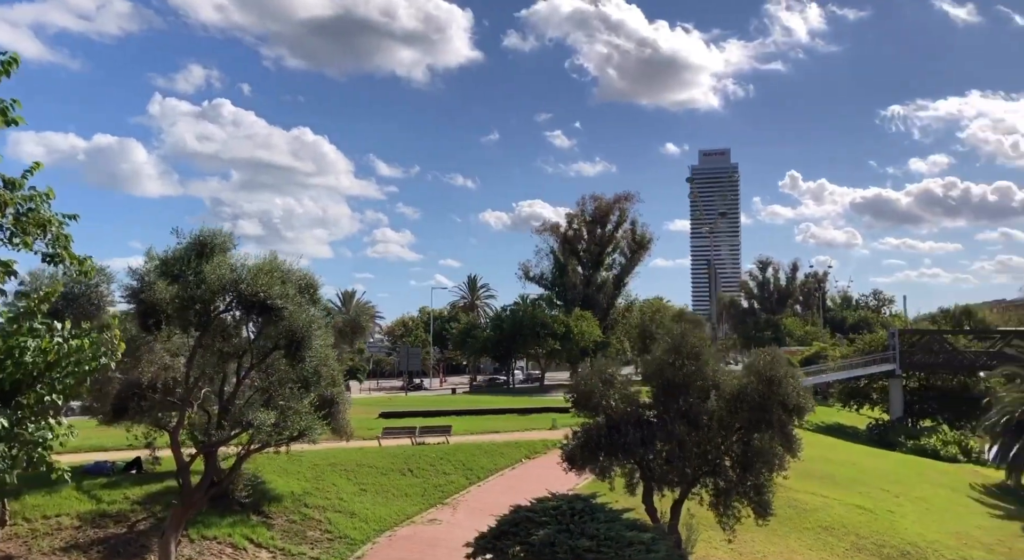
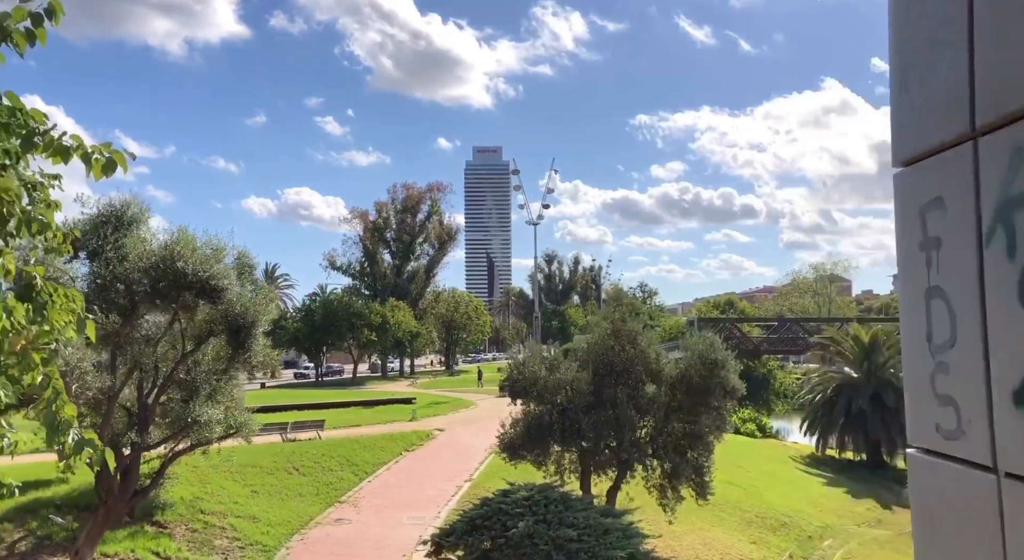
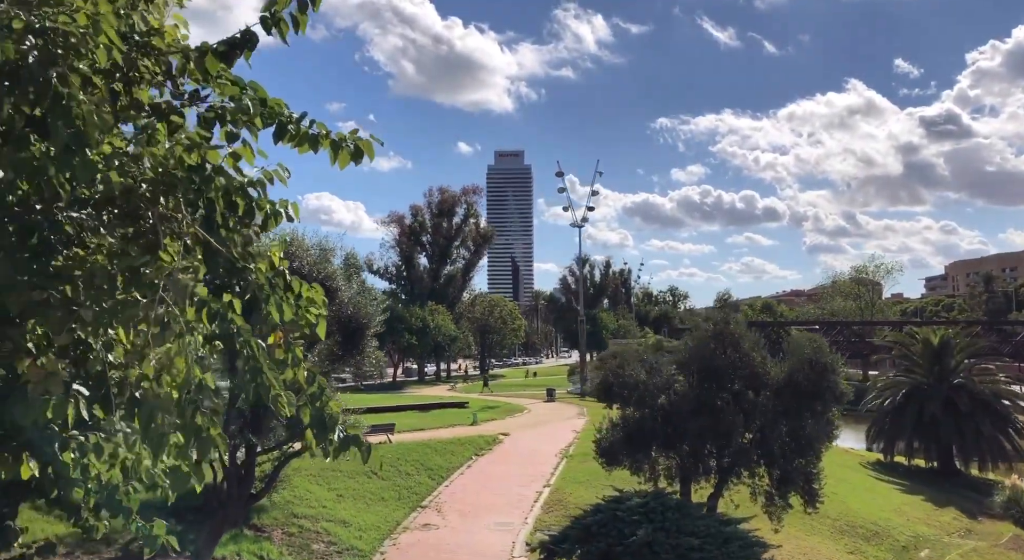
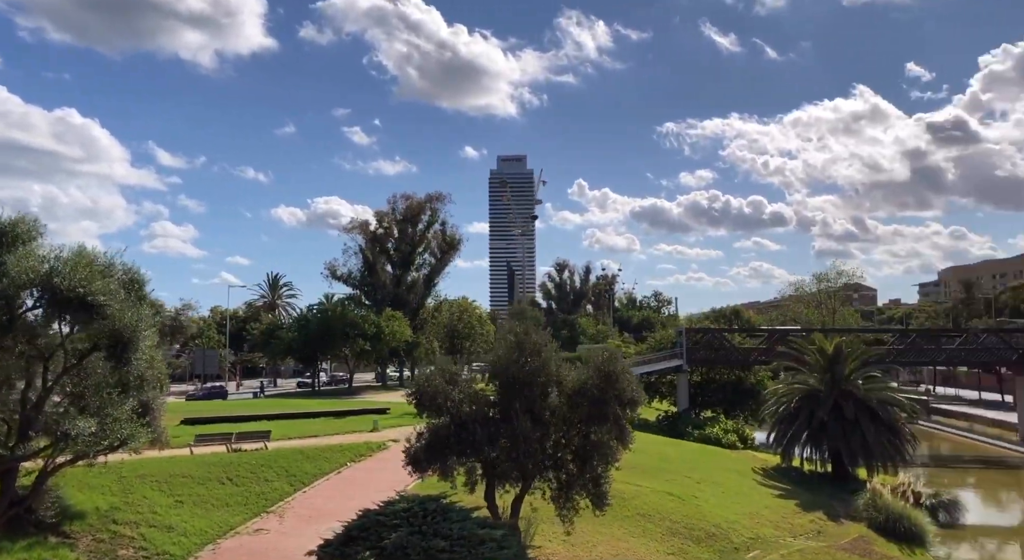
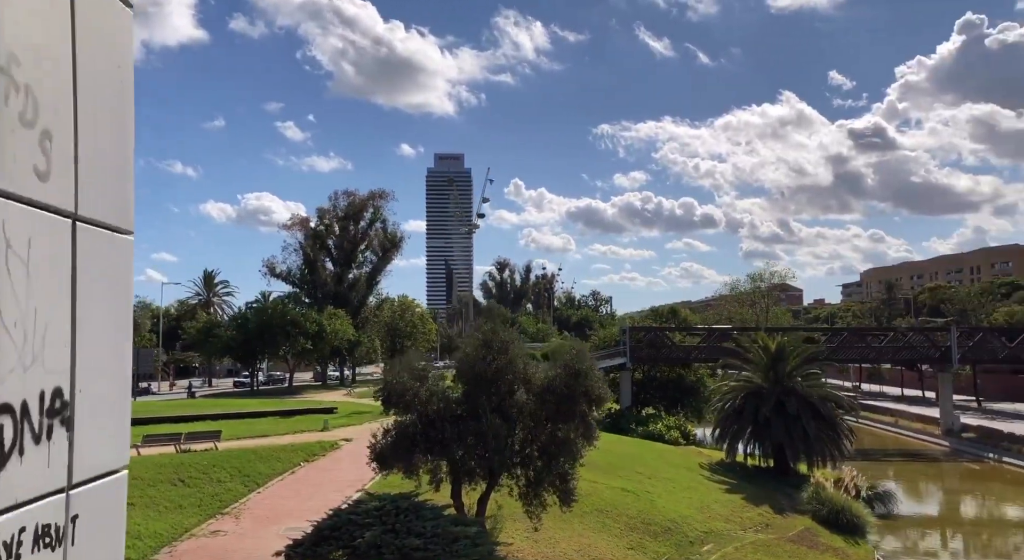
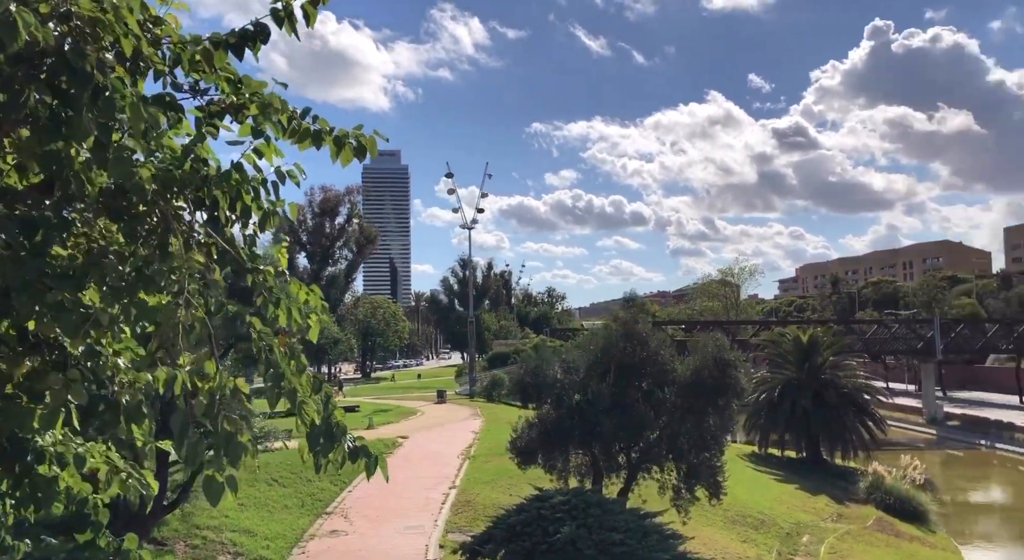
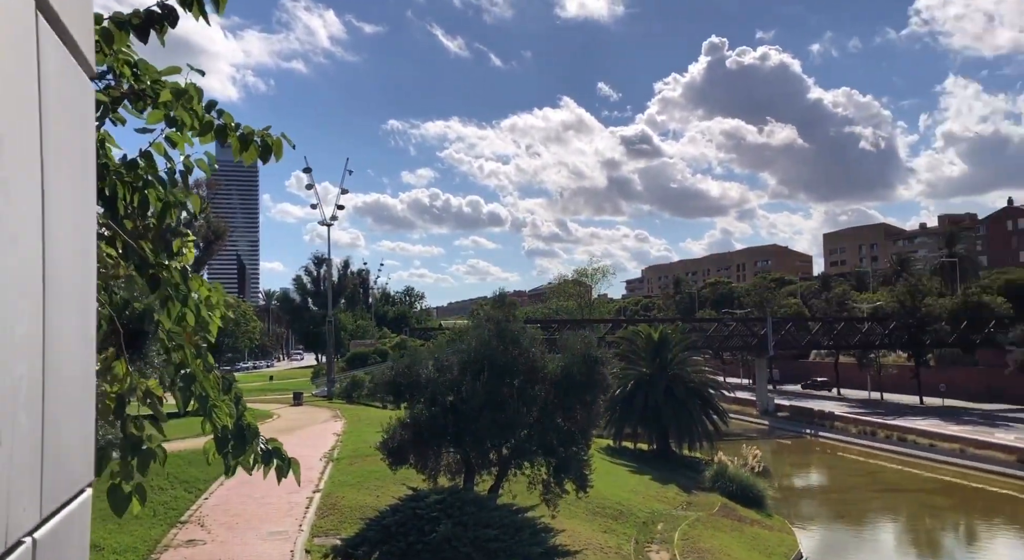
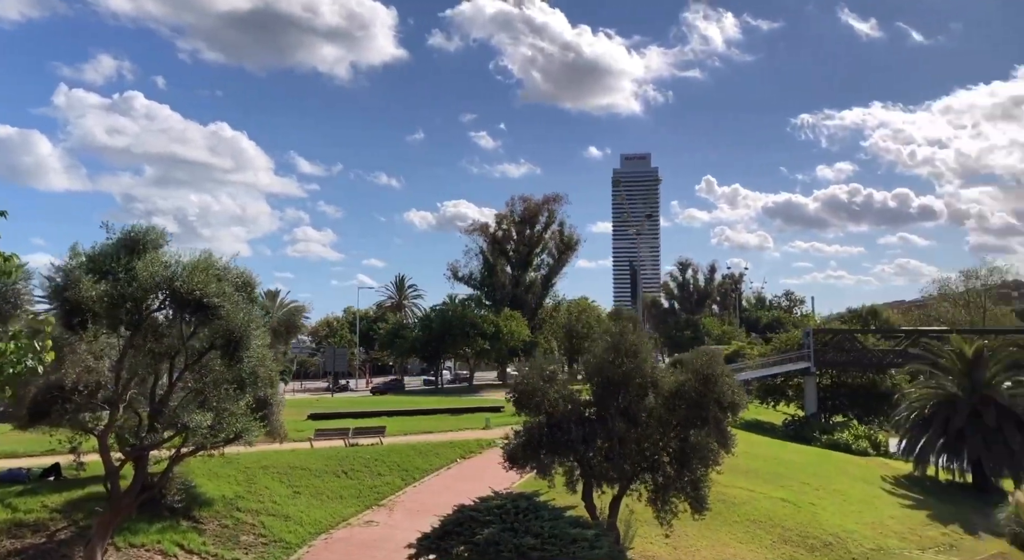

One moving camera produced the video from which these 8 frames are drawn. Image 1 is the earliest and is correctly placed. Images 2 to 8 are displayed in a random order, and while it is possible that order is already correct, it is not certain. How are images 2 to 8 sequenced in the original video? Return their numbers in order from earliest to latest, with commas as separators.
8, 4, 5, 2, 3, 6, 7
